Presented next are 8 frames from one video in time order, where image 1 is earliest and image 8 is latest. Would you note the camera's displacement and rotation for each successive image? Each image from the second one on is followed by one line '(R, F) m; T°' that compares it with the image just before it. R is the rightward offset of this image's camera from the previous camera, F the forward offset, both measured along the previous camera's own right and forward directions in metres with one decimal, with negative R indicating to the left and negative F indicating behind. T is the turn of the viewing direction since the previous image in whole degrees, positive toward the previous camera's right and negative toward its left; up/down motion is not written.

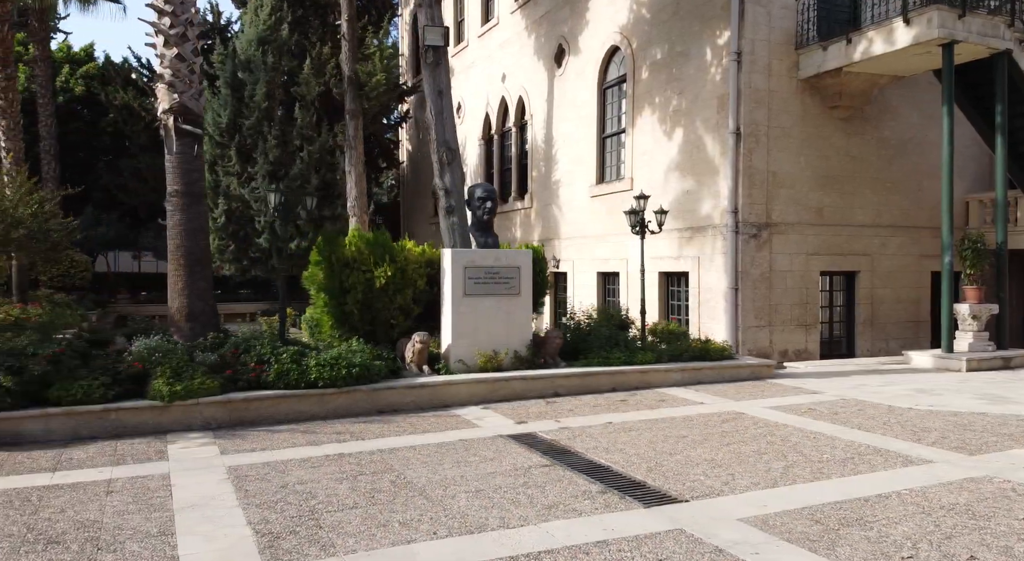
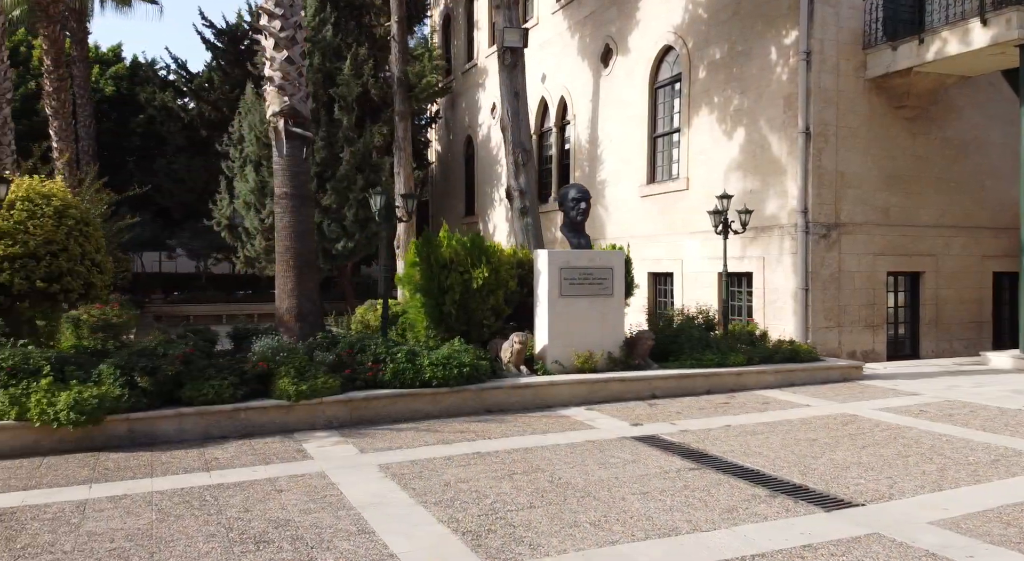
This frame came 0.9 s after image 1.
(-1.3, 0.0) m; -1°
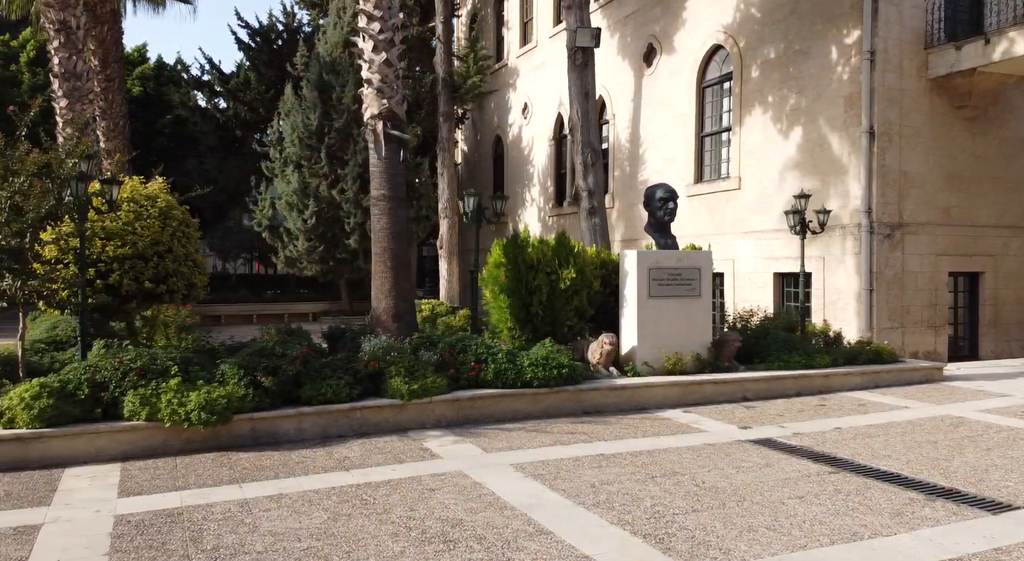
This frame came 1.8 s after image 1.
(-1.2, 0.0) m; -1°
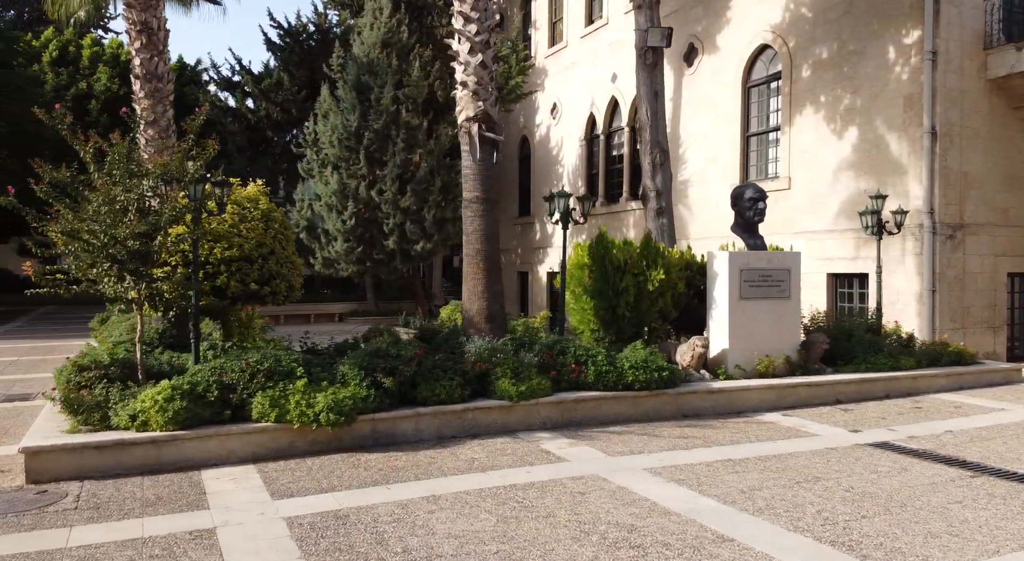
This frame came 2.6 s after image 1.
(-1.2, 0.0) m; 0°
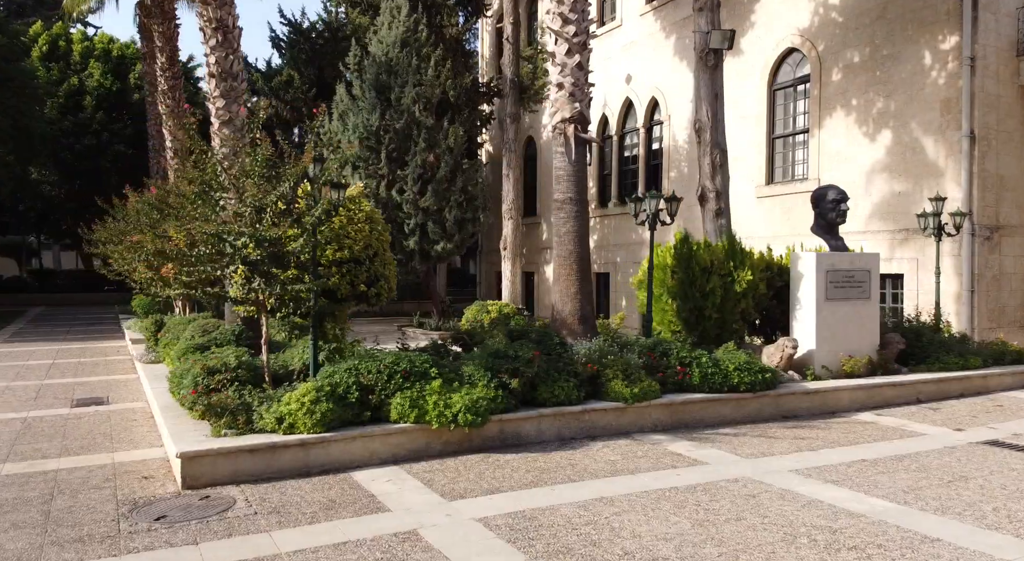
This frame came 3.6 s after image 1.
(-1.6, 0.0) m; +2°
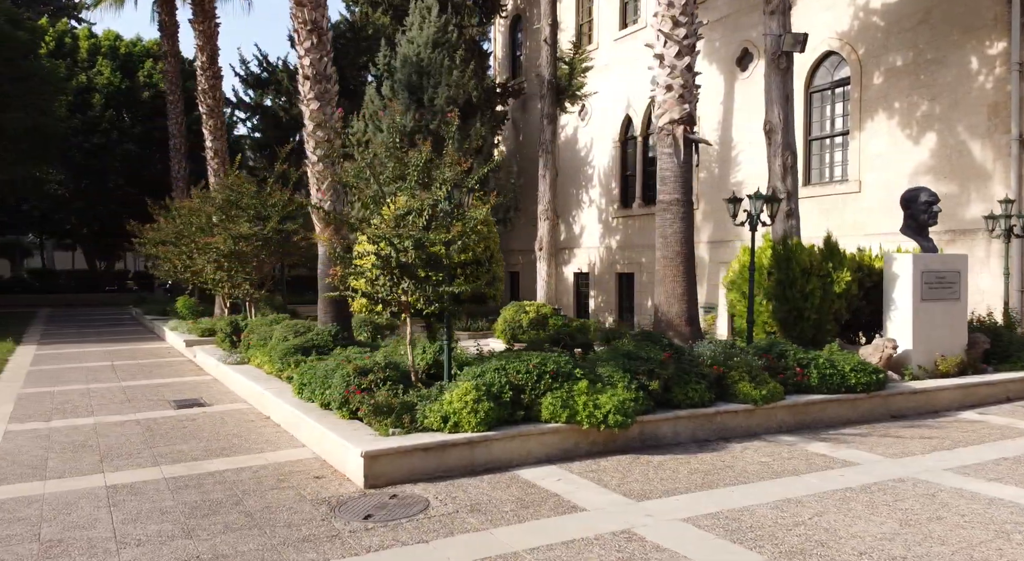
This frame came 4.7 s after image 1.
(-1.6, 0.0) m; +1°
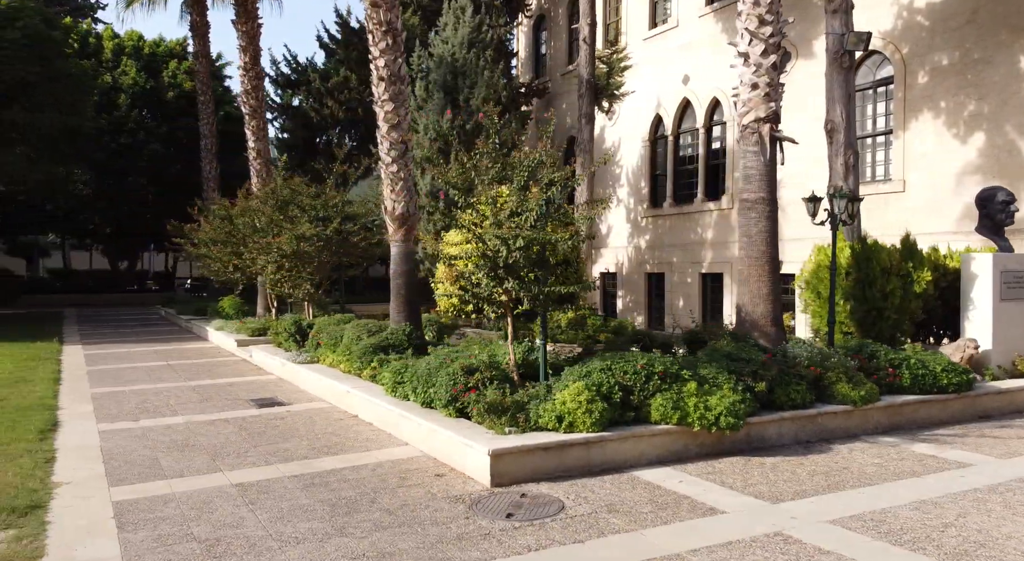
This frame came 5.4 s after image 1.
(-1.0, 0.0) m; 0°
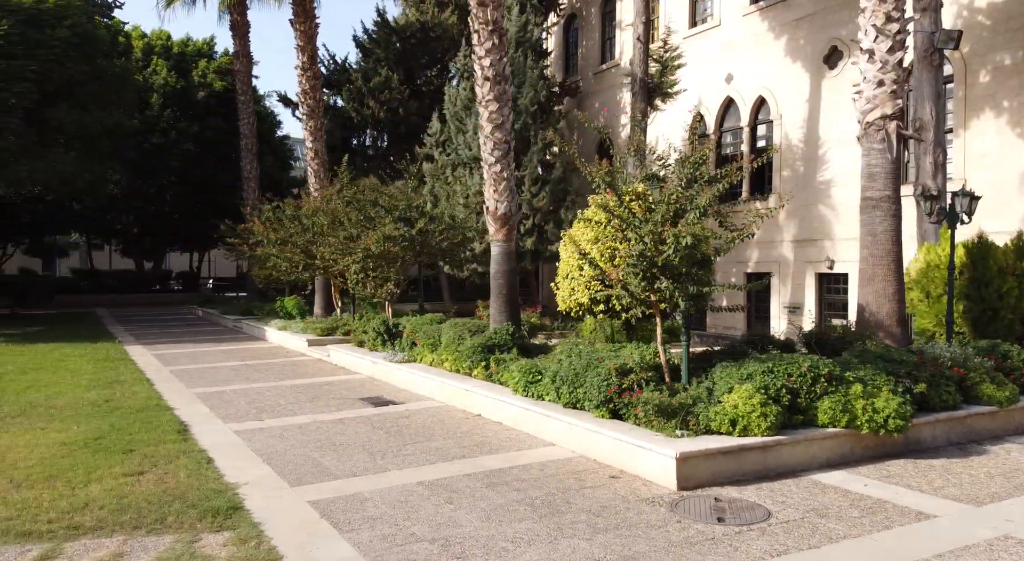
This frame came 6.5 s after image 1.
(-1.5, +0.1) m; 0°
